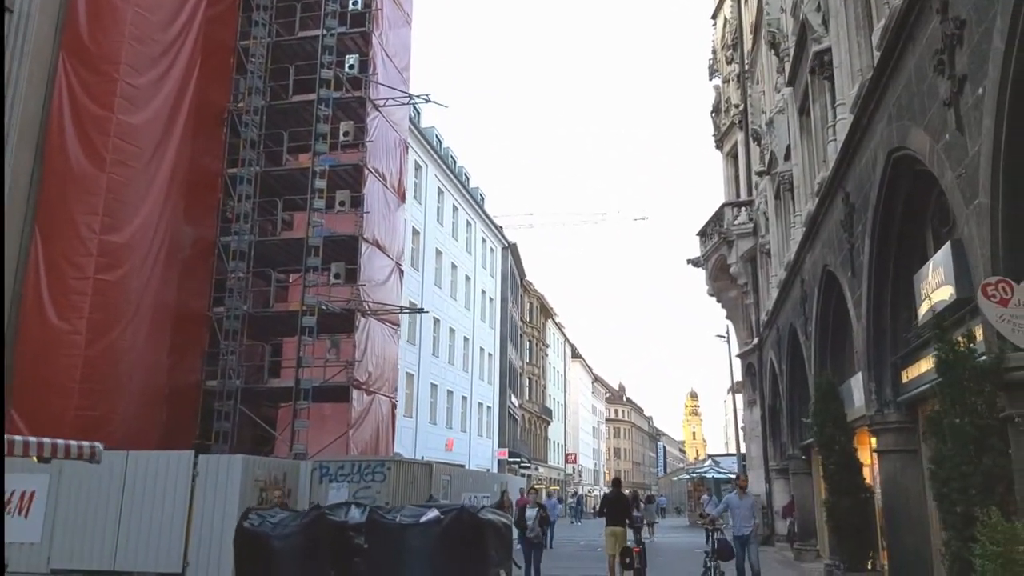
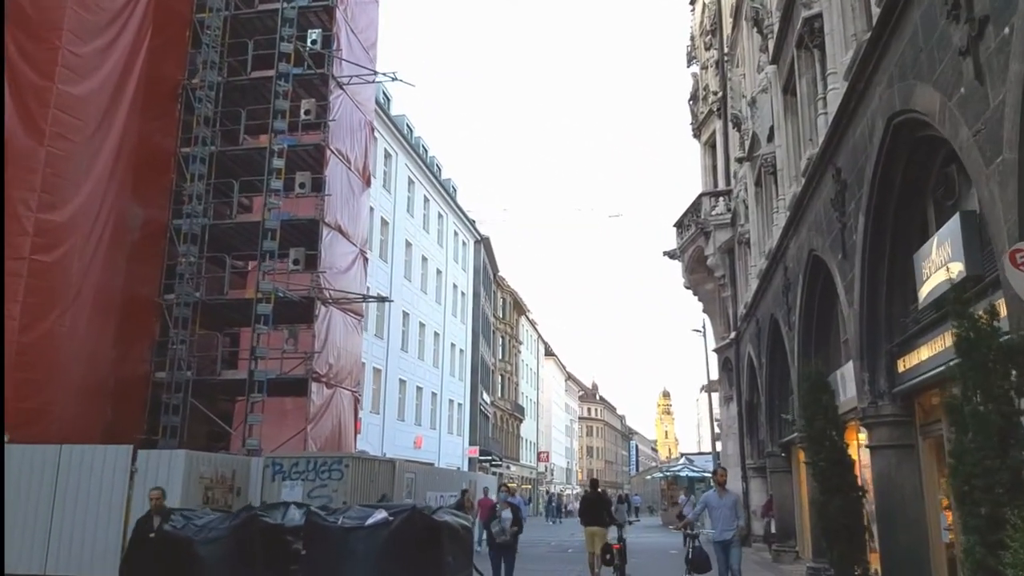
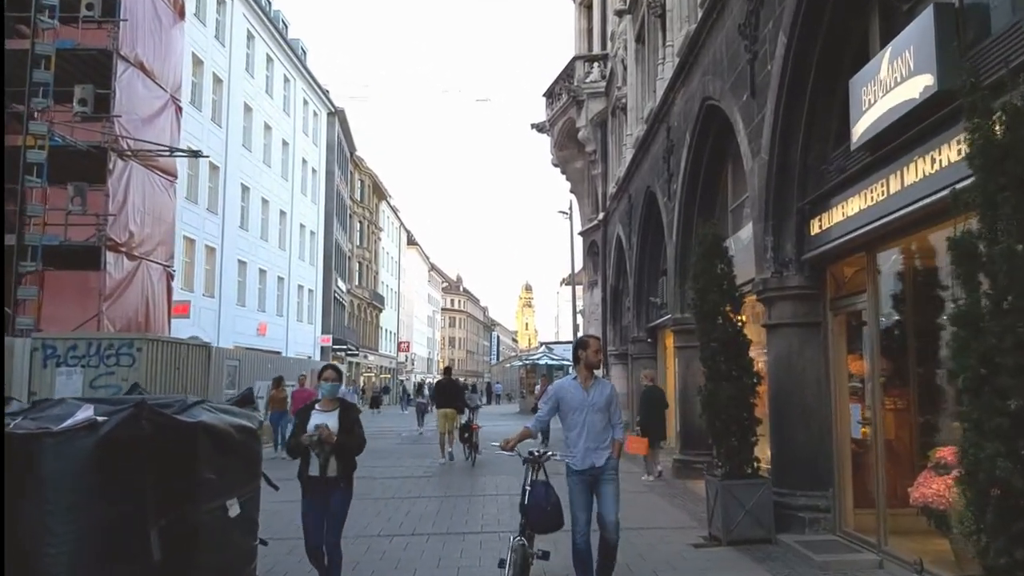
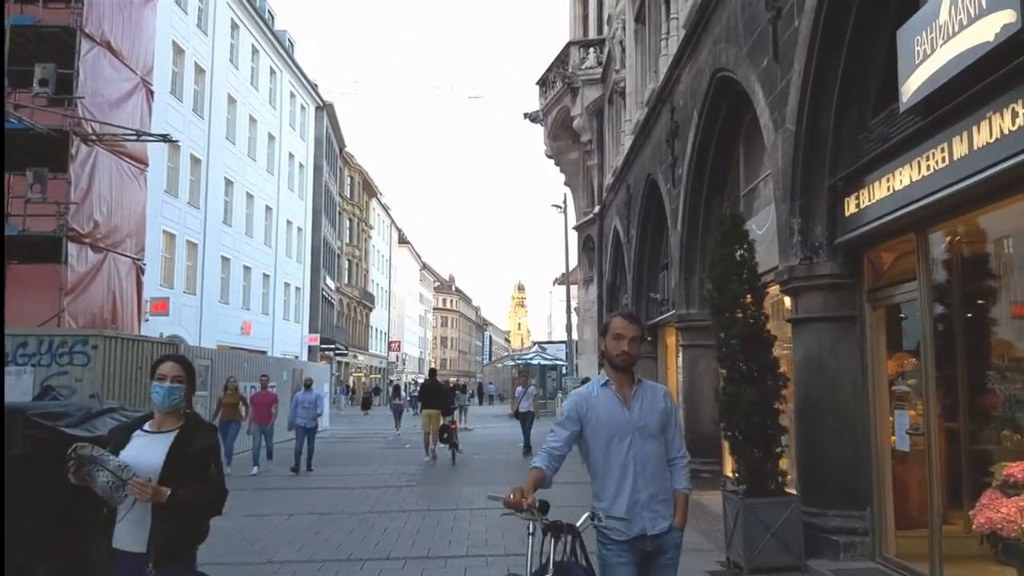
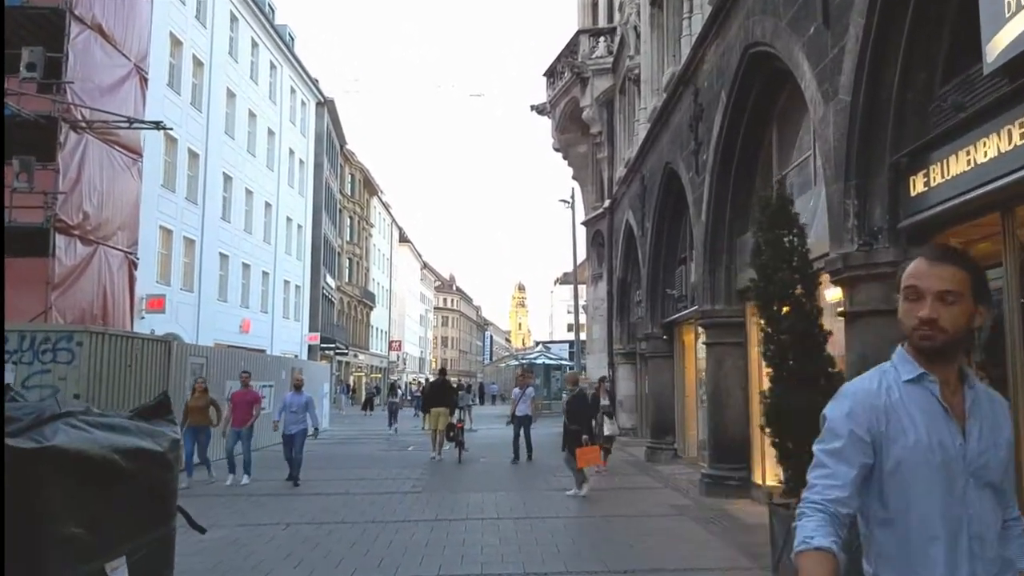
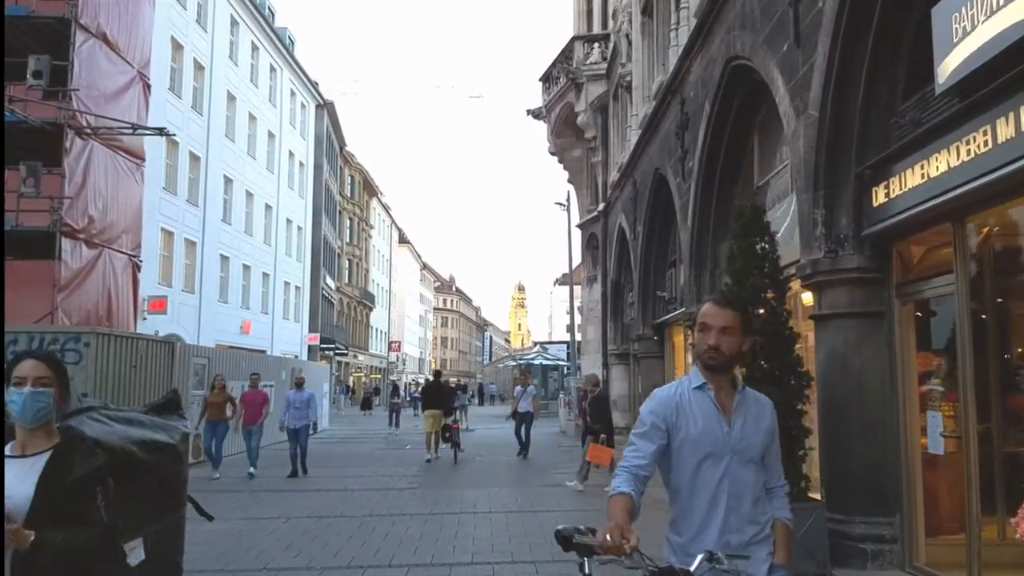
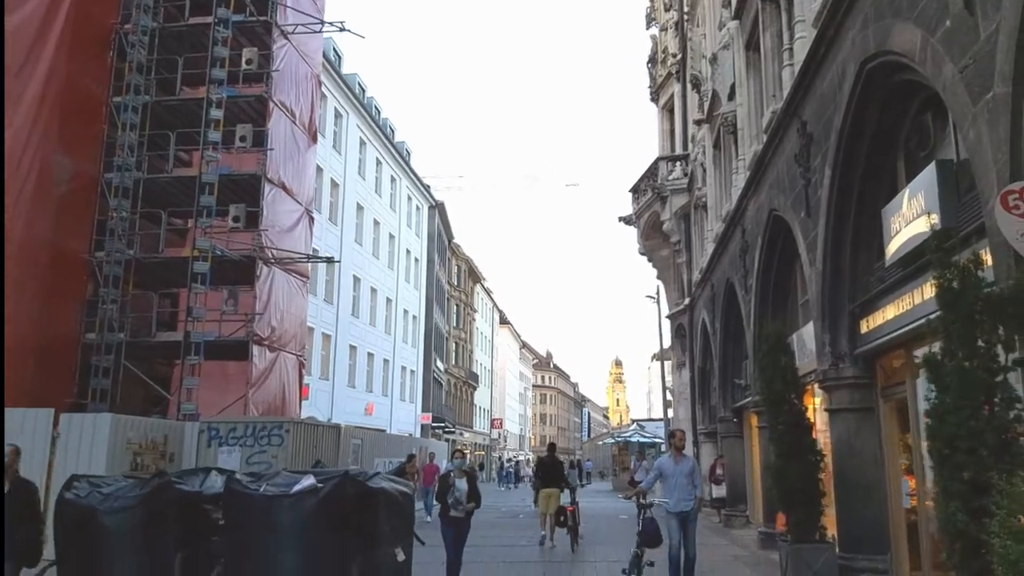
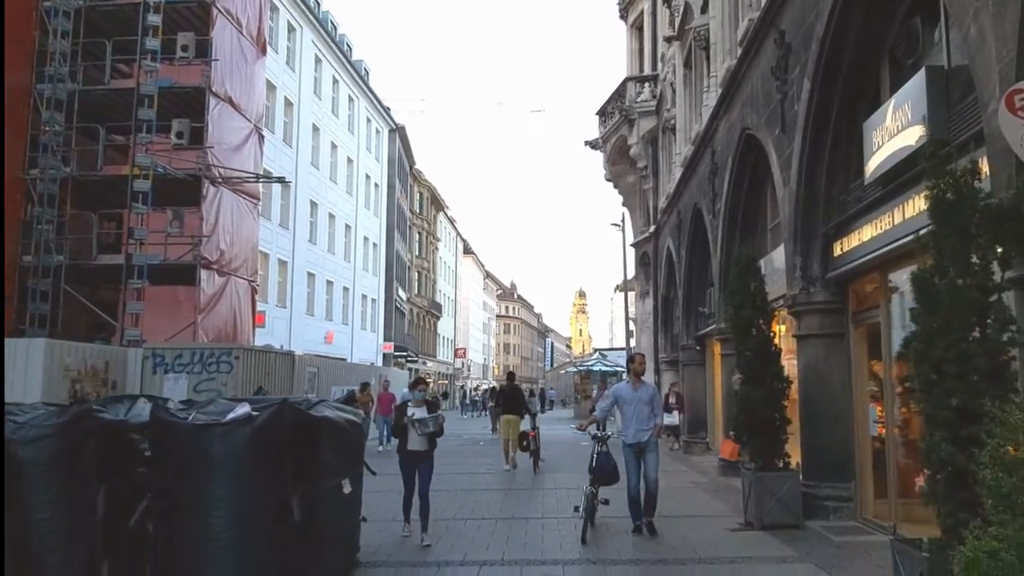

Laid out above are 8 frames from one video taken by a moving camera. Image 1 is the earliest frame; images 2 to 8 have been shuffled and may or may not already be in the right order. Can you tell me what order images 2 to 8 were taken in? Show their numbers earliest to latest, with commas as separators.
2, 7, 8, 3, 4, 6, 5
